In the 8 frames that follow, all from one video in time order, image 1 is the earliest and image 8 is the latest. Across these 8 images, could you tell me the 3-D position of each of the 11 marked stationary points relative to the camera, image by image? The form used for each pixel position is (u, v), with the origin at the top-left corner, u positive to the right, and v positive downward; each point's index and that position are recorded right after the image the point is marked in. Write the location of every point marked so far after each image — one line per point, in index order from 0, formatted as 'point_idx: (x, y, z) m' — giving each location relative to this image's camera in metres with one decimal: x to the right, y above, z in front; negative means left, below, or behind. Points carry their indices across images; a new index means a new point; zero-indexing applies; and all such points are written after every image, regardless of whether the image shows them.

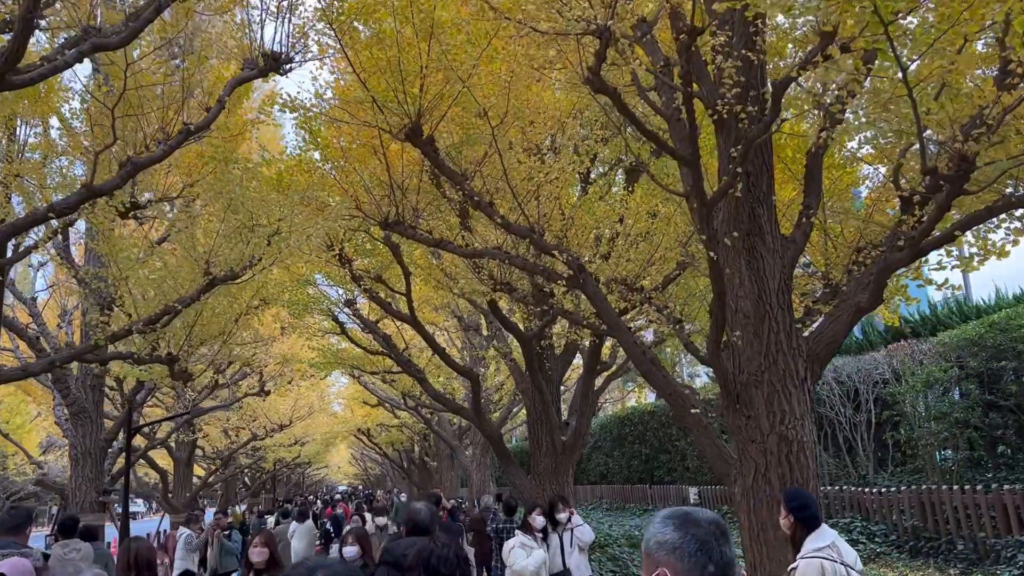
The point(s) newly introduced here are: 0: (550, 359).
0: (+0.7, -1.2, +14.0) m
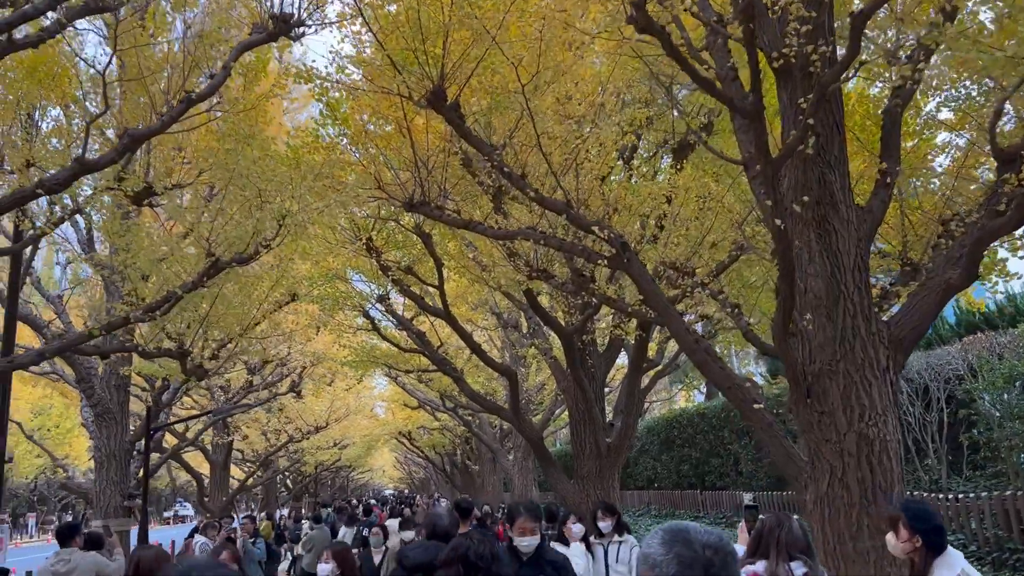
0: (+1.3, -1.1, +13.2) m
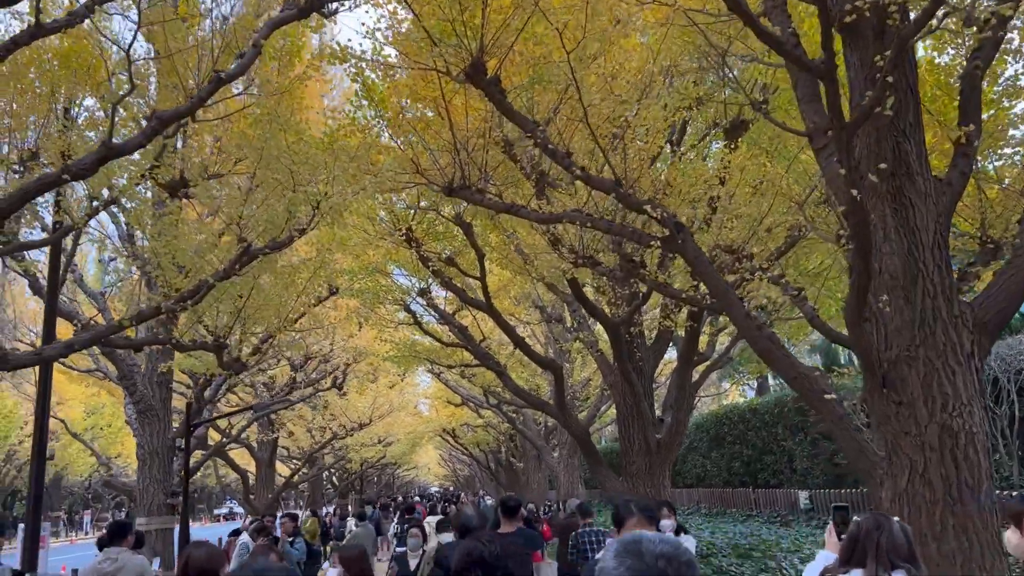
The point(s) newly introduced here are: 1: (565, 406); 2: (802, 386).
0: (+2.0, -1.0, +12.8) m
1: (+0.8, -1.8, +12.7) m
2: (+2.1, -0.7, +5.9) m
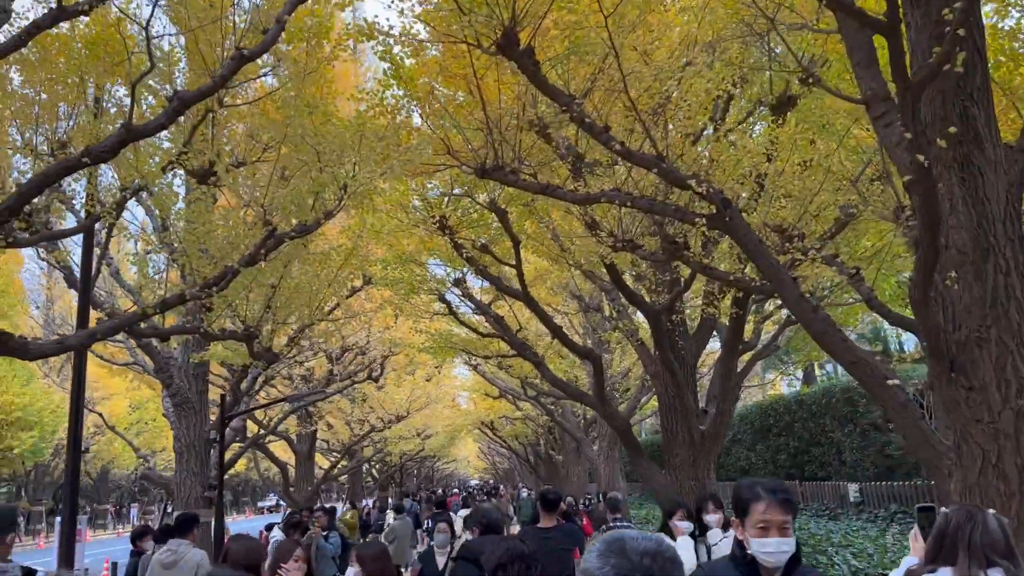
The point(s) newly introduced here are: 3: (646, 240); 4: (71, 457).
0: (+2.6, -0.8, +12.4) m
1: (+1.4, -1.6, +12.4) m
2: (+2.3, -0.6, +5.5) m
3: (+1.5, +0.5, +9.0) m
4: (-4.8, -1.8, +9.1) m
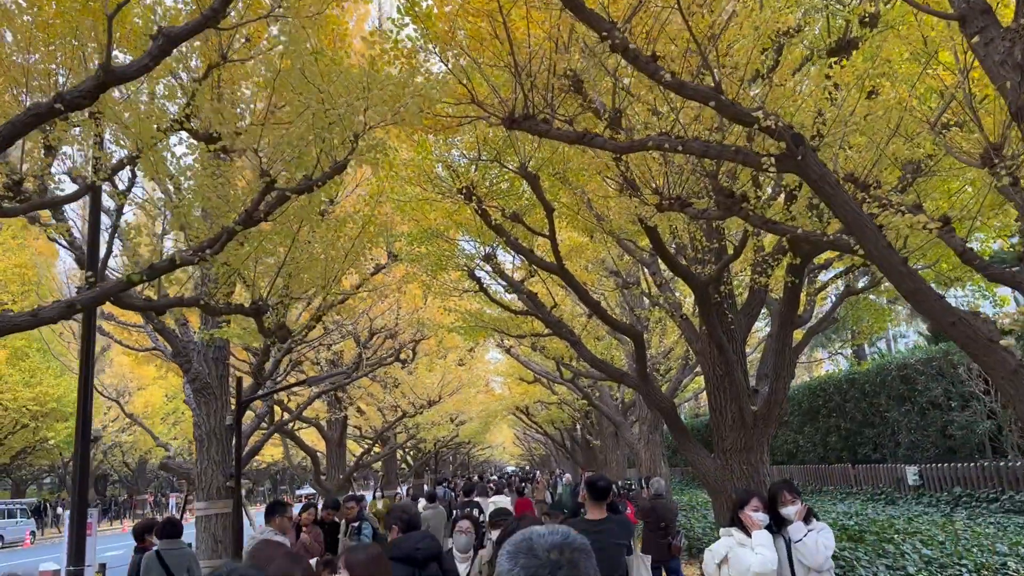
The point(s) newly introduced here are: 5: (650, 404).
0: (+3.1, -0.3, +11.5) m
1: (+1.9, -1.2, +11.6) m
2: (+2.5, -0.3, +4.6) m
3: (+1.8, +0.9, +8.1) m
4: (-4.5, -1.6, +8.5) m
5: (+1.9, -1.6, +11.5) m
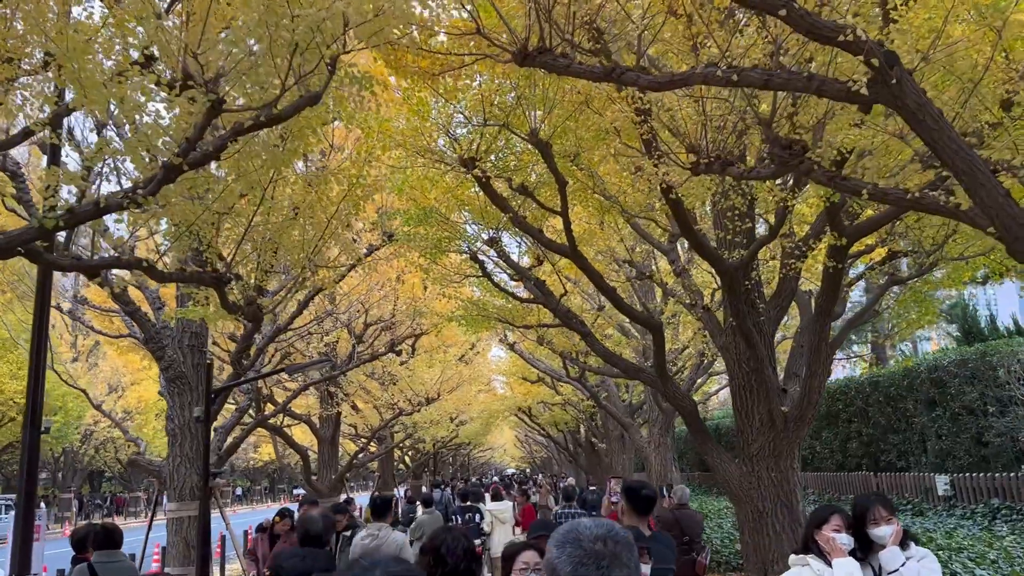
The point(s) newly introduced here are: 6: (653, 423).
0: (+3.1, -0.2, +10.4) m
1: (+2.0, -1.1, +10.5) m
2: (+2.6, -0.1, +3.6) m
3: (+1.9, +1.0, +7.1) m
4: (-4.4, -1.4, +7.5) m
5: (+2.0, -1.5, +10.5) m
6: (+3.0, -2.9, +17.8) m
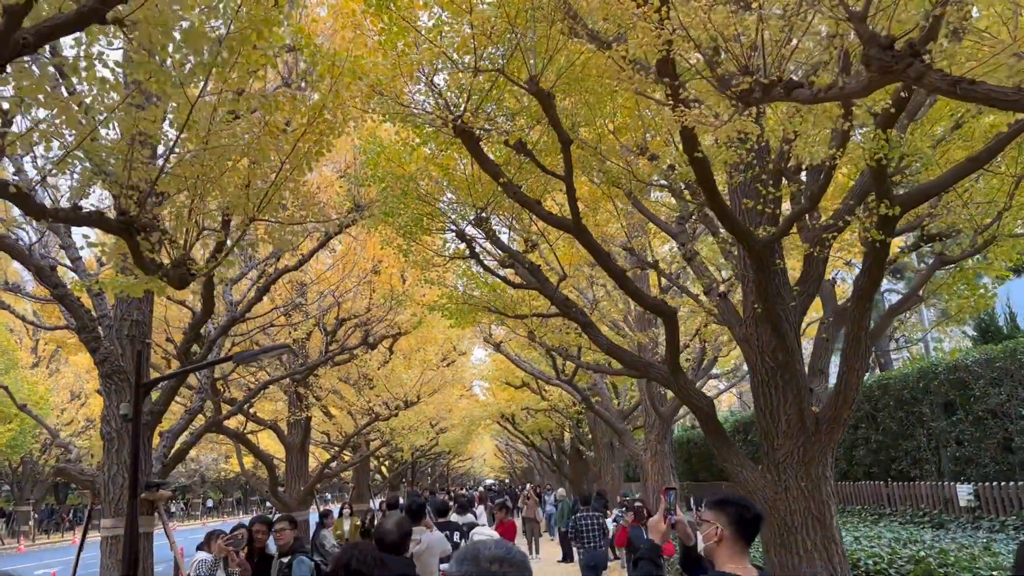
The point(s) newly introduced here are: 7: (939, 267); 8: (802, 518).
0: (+3.1, 0.0, +9.2) m
1: (+1.9, -0.9, +9.2) m
2: (+2.7, +0.2, +2.3) m
3: (+1.9, +1.3, +5.8) m
4: (-4.4, -1.1, +6.0) m
5: (+1.9, -1.3, +9.2) m
6: (+2.8, -2.8, +16.5) m
7: (+4.6, +0.2, +8.9) m
8: (+3.0, -2.4, +8.5) m
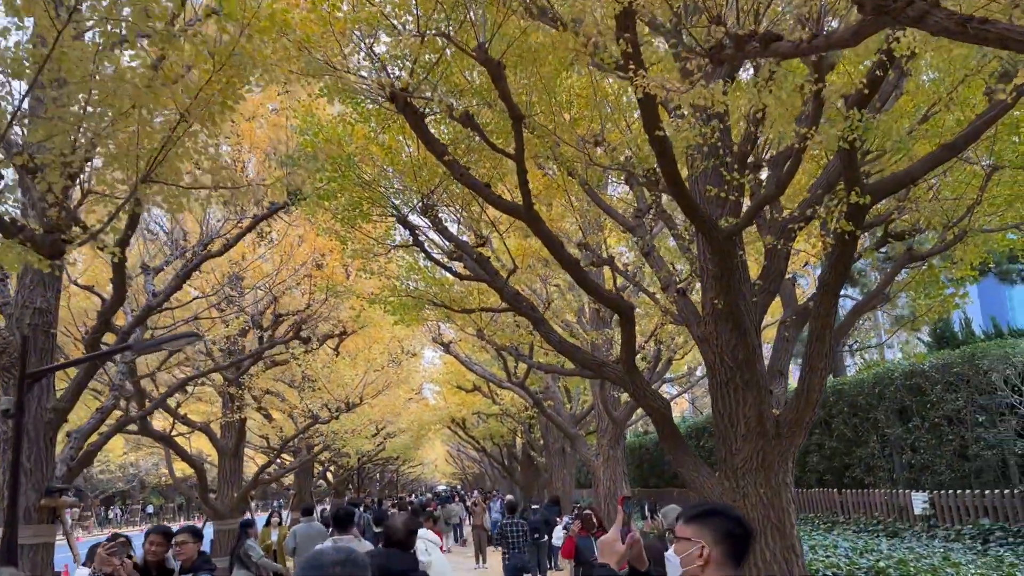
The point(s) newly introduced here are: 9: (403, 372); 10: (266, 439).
0: (+2.5, 0.0, +8.7) m
1: (+1.3, -0.8, +8.7) m
2: (+2.5, +0.3, +1.8) m
3: (+1.5, +1.4, +5.3) m
4: (-4.8, -0.9, +5.1) m
5: (+1.3, -1.2, +8.6) m
6: (+1.7, -2.8, +16.0) m
7: (+4.1, +0.2, +8.5) m
8: (+2.4, -2.3, +8.0) m
9: (-2.6, -2.1, +20.0) m
10: (-6.1, -3.7, +20.2) m
